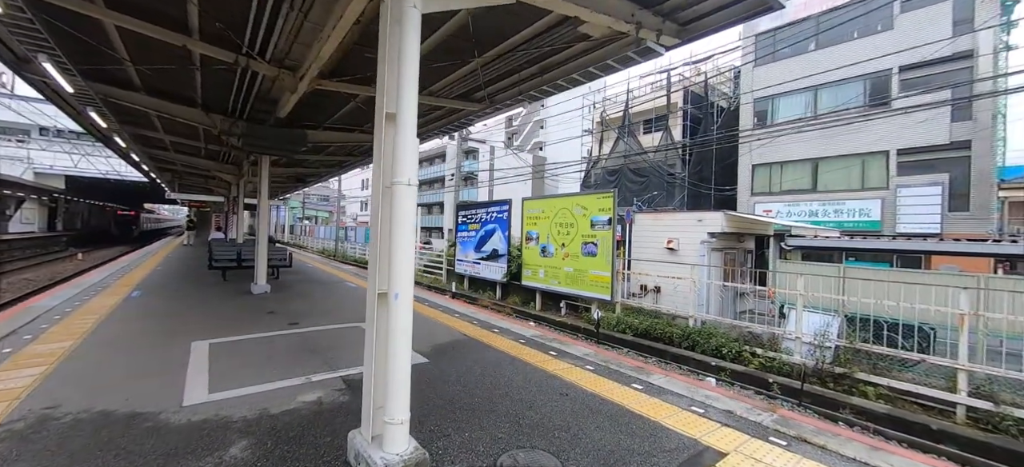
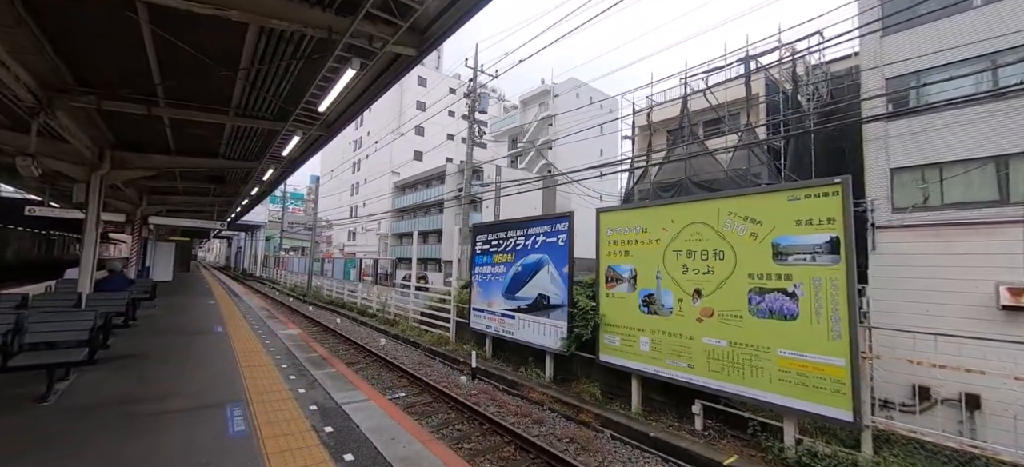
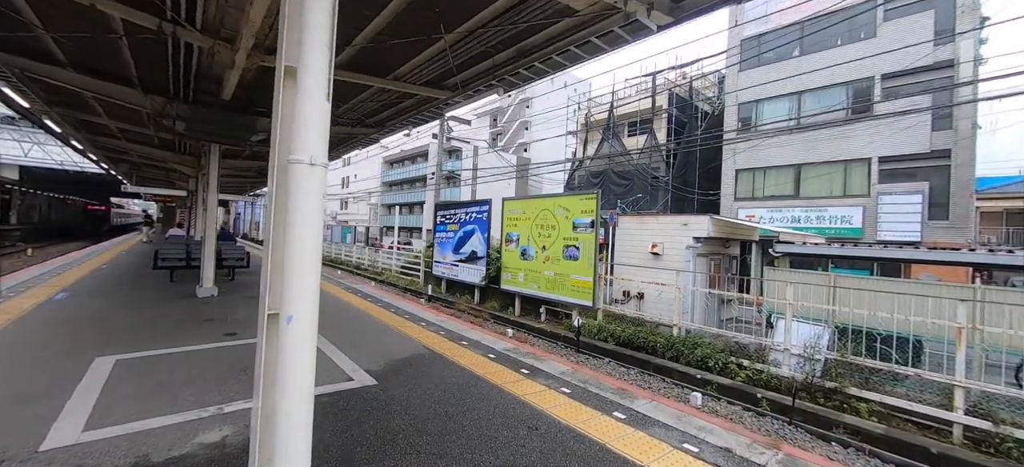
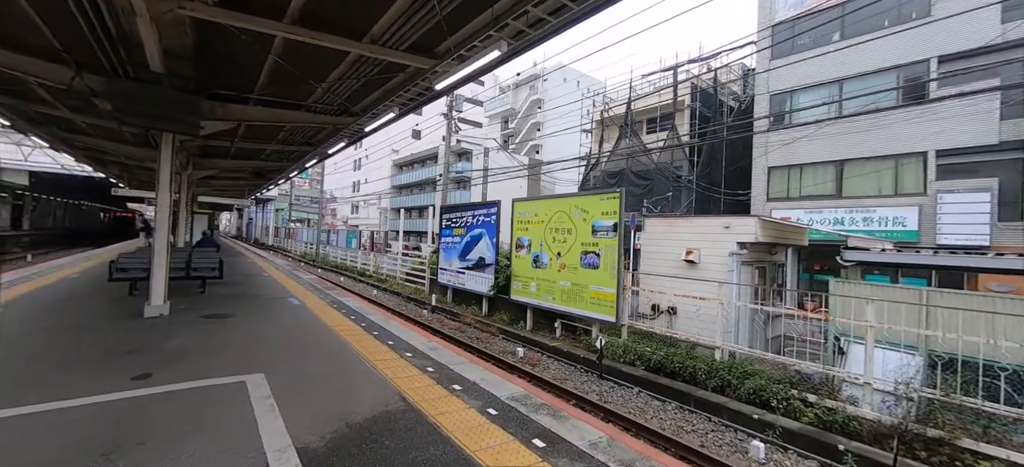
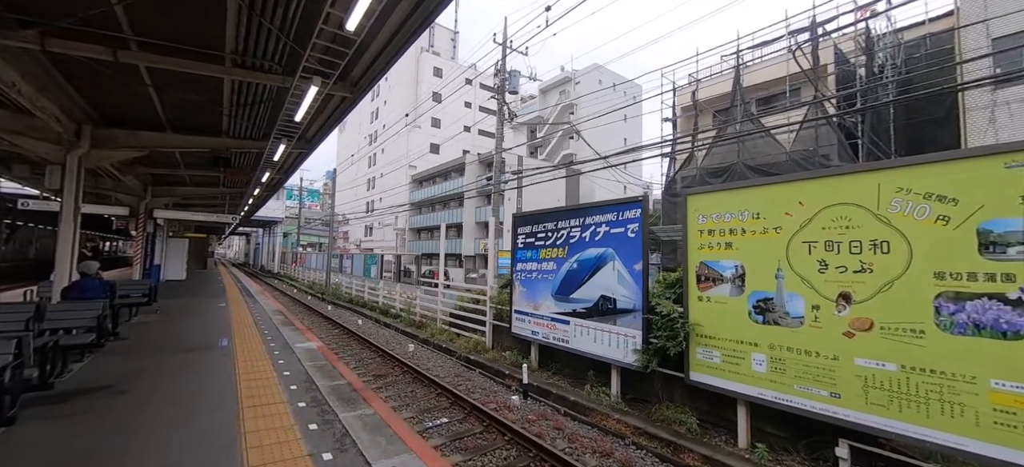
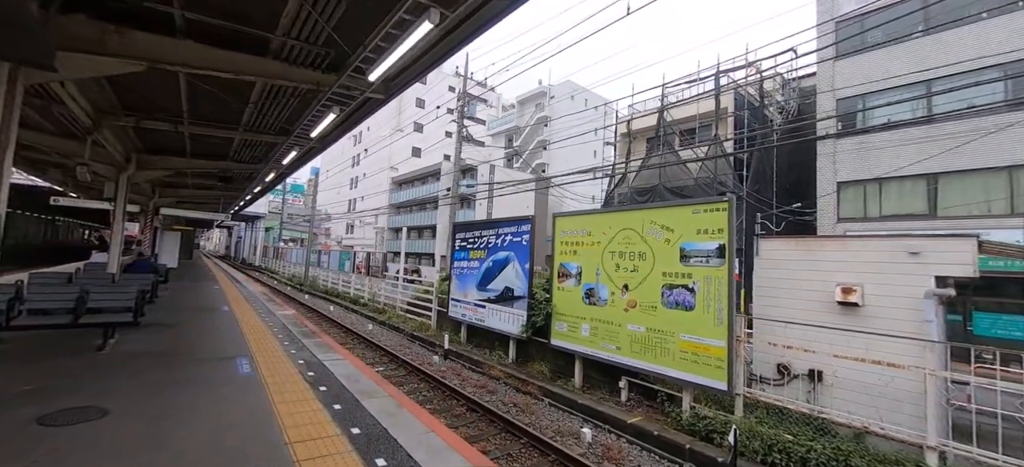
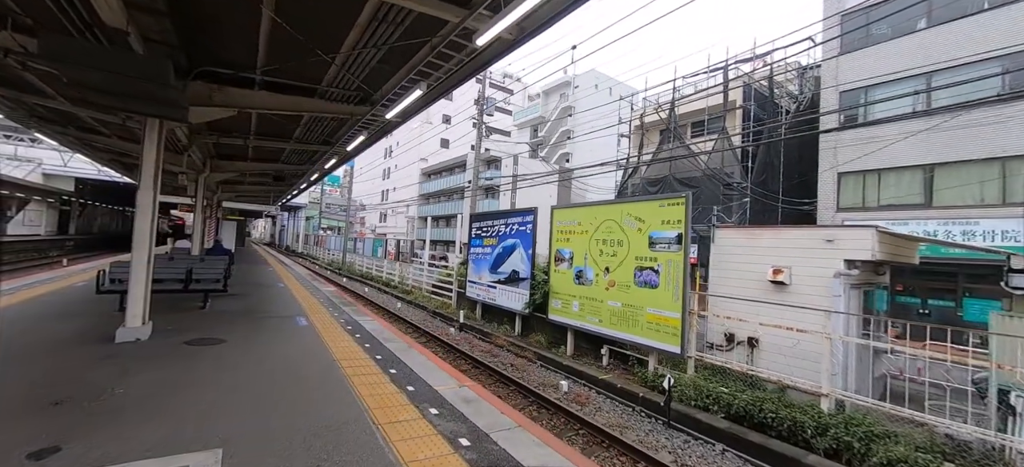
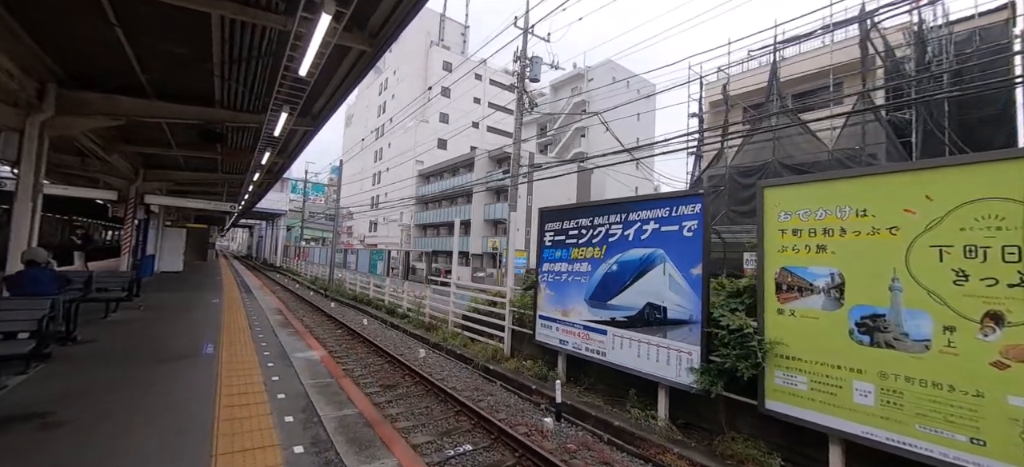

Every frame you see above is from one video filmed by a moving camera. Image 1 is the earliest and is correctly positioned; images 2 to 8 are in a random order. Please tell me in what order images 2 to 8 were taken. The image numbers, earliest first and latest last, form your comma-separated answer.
3, 4, 7, 6, 2, 5, 8
